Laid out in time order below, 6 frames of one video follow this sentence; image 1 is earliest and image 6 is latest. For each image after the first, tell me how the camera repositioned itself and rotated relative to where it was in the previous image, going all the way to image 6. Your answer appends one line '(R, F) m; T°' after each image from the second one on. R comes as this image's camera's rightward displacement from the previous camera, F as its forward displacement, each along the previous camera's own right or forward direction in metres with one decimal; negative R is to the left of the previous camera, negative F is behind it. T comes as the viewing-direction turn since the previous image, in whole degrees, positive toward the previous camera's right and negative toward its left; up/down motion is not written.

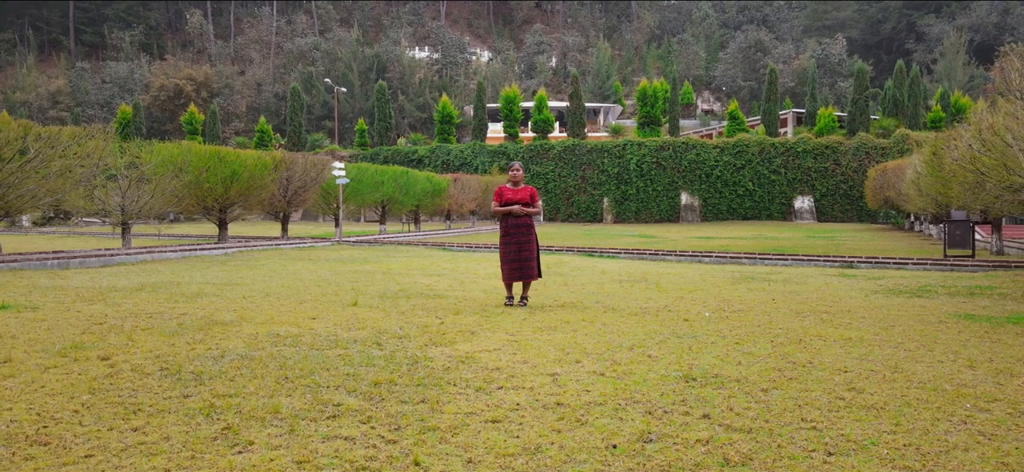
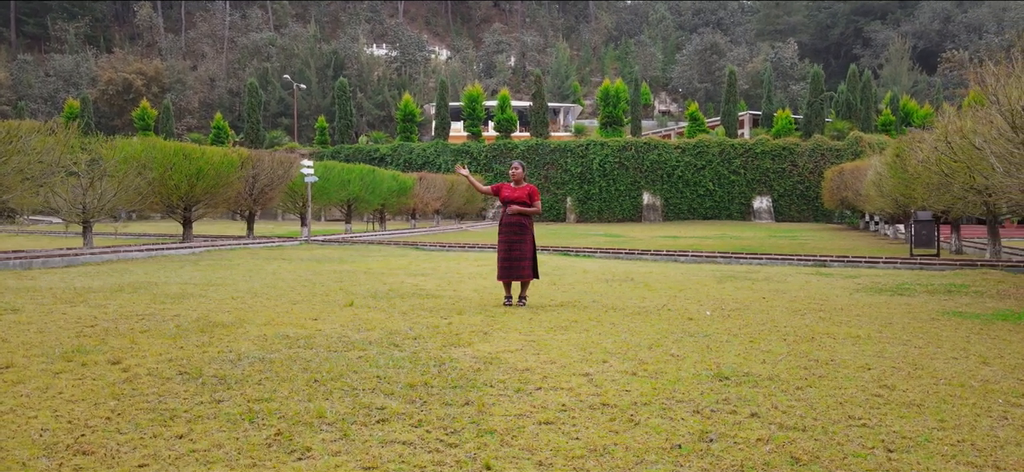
(-0.4, +0.1) m; +3°
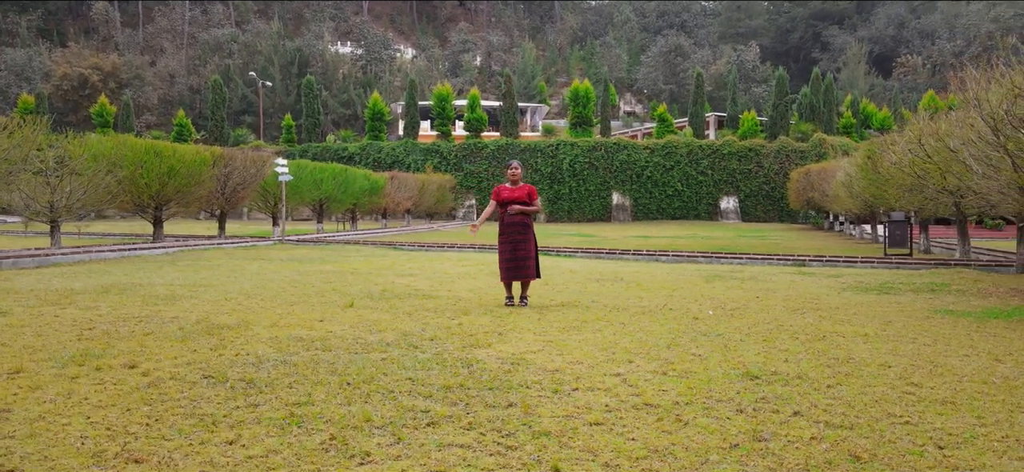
(-0.4, 0.0) m; +3°
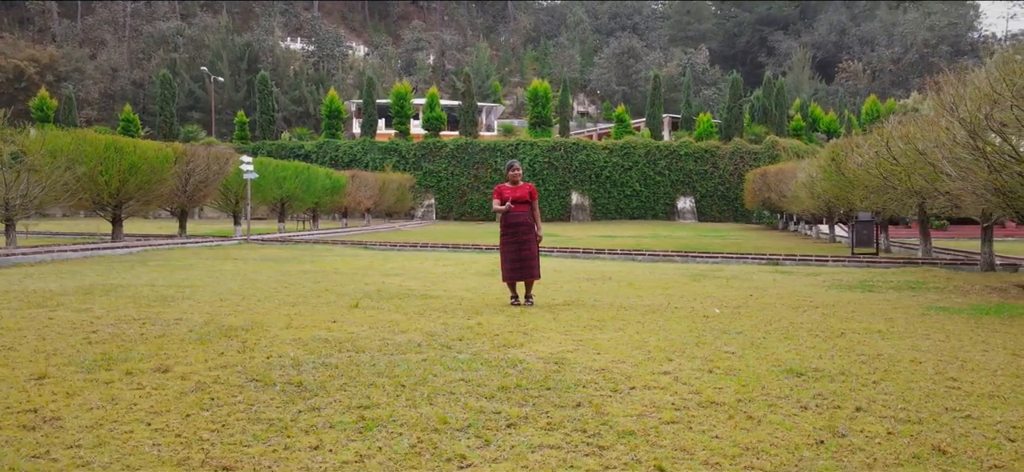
(-0.5, 0.0) m; +4°
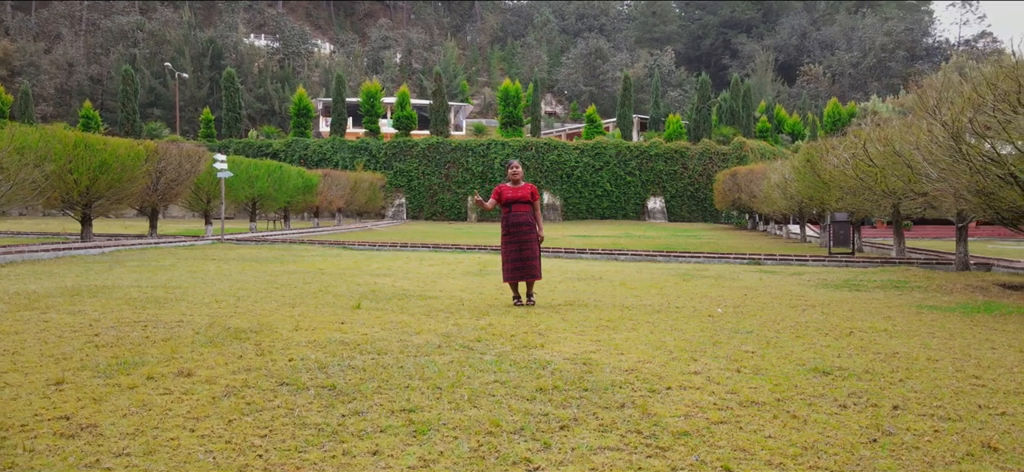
(-0.4, 0.0) m; +3°
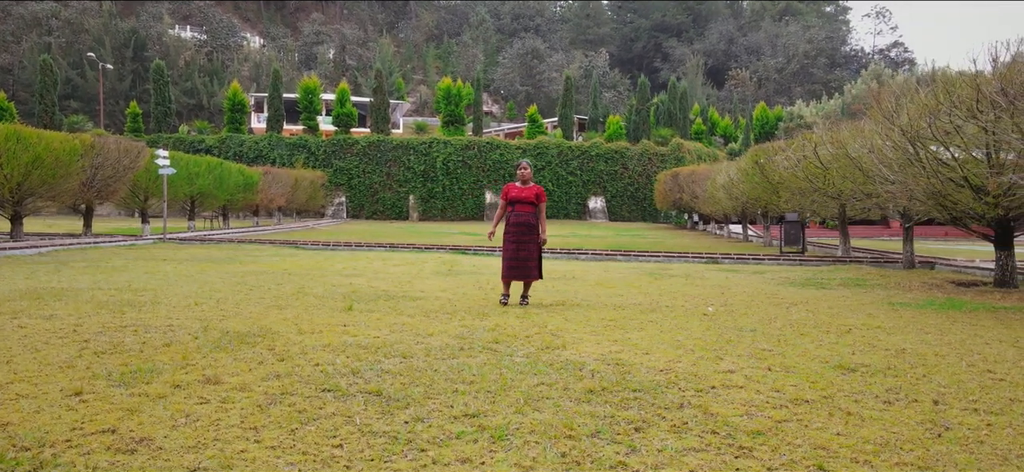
(-0.6, +0.1) m; +5°
